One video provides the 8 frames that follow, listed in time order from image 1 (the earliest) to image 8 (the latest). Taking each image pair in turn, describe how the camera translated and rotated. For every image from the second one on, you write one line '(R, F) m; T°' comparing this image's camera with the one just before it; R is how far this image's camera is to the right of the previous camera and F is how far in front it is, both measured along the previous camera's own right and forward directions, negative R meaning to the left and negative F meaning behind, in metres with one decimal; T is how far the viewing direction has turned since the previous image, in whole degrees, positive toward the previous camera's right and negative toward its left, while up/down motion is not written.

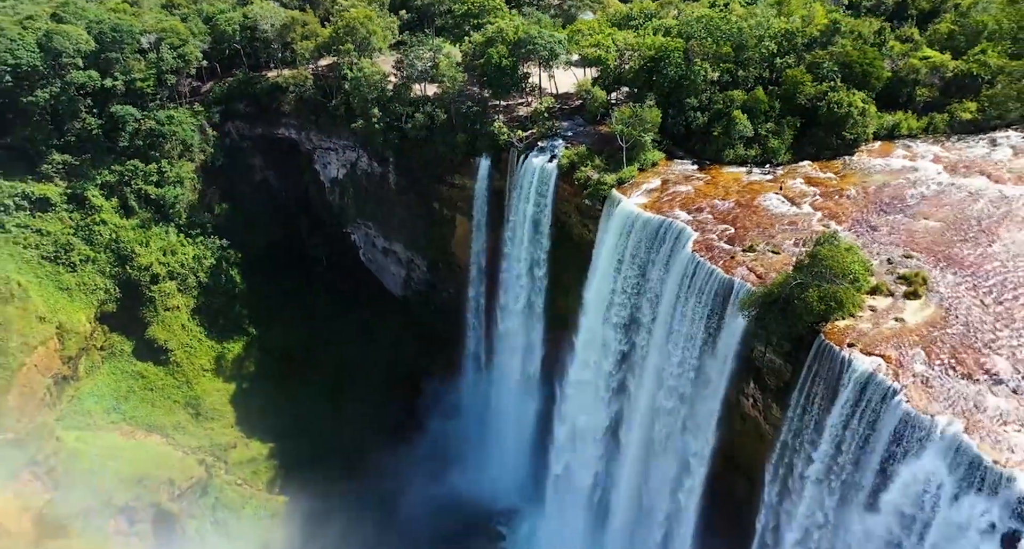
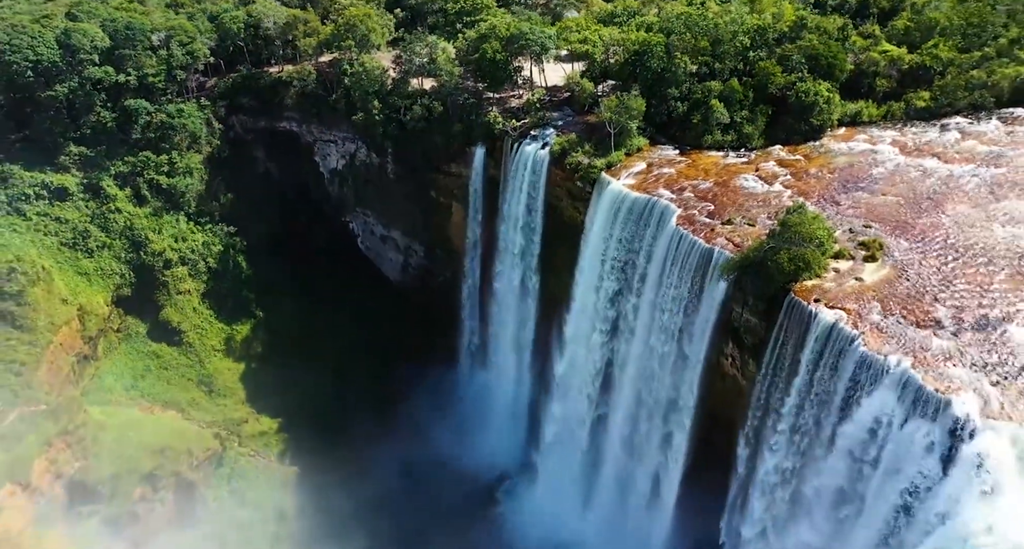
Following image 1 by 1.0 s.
(-0.7, -2.2) m; +2°
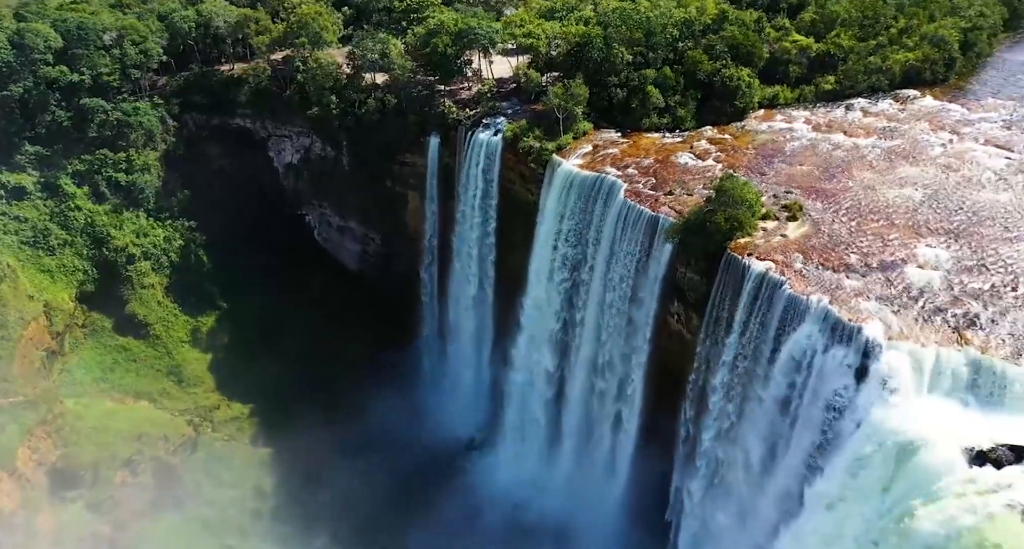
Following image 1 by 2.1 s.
(-1.4, -2.5) m; +5°
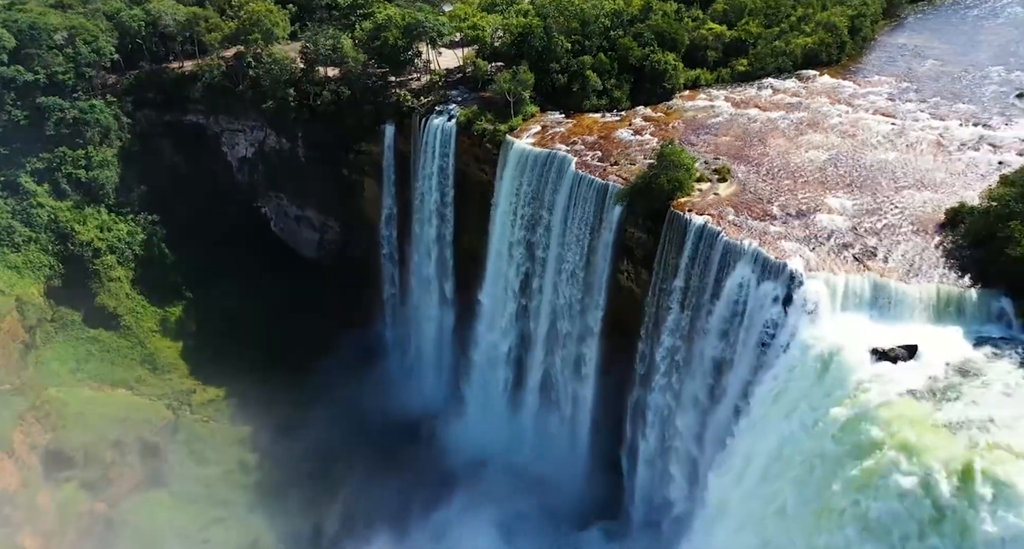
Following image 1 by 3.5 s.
(-2.0, -3.2) m; +6°
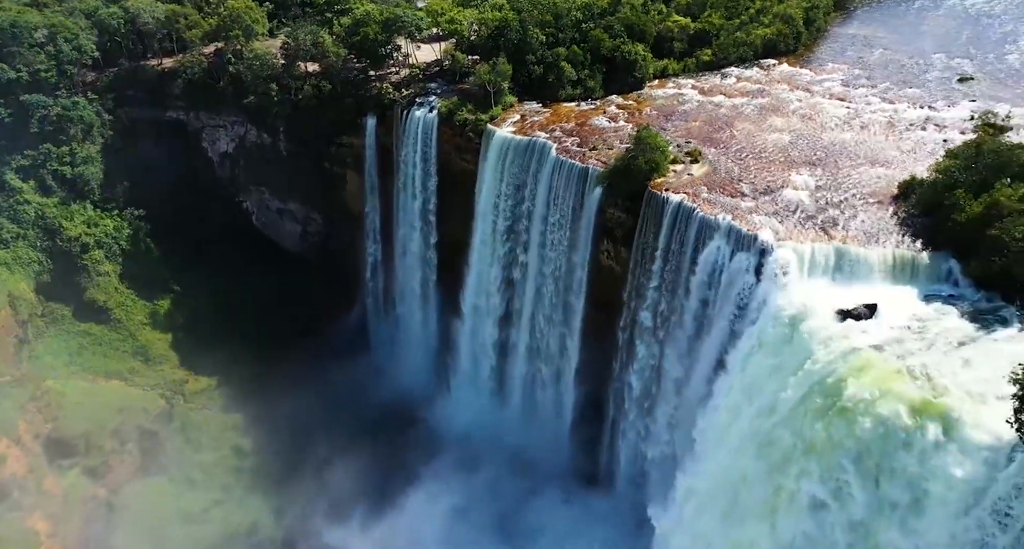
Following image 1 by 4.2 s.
(-1.1, -1.7) m; +3°
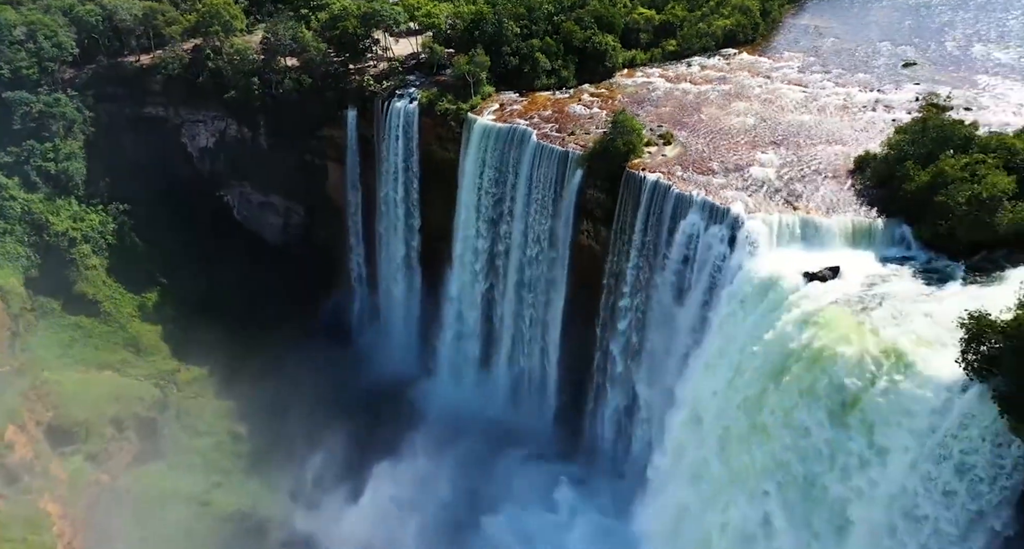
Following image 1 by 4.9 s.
(-1.3, -1.9) m; +3°
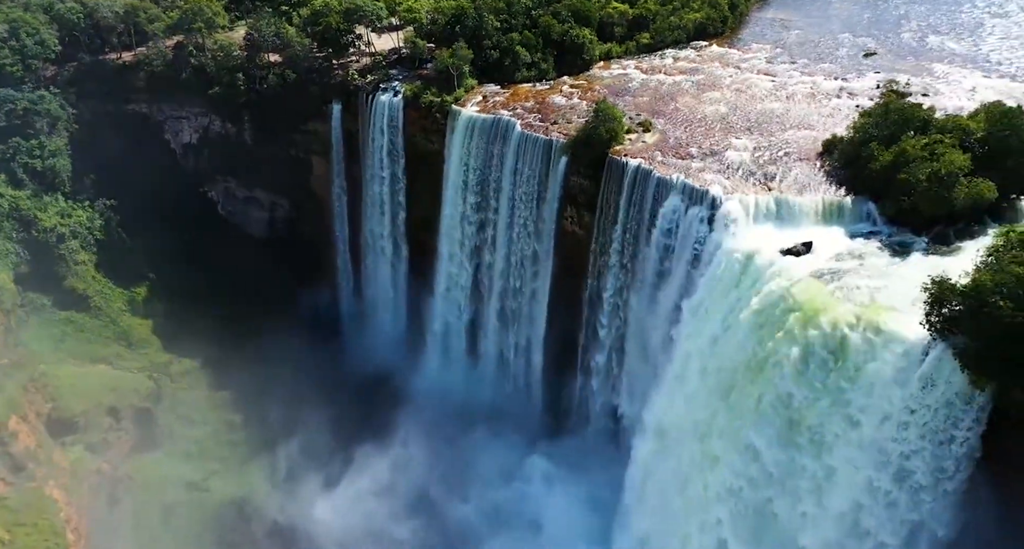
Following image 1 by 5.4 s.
(-1.0, -1.4) m; +2°
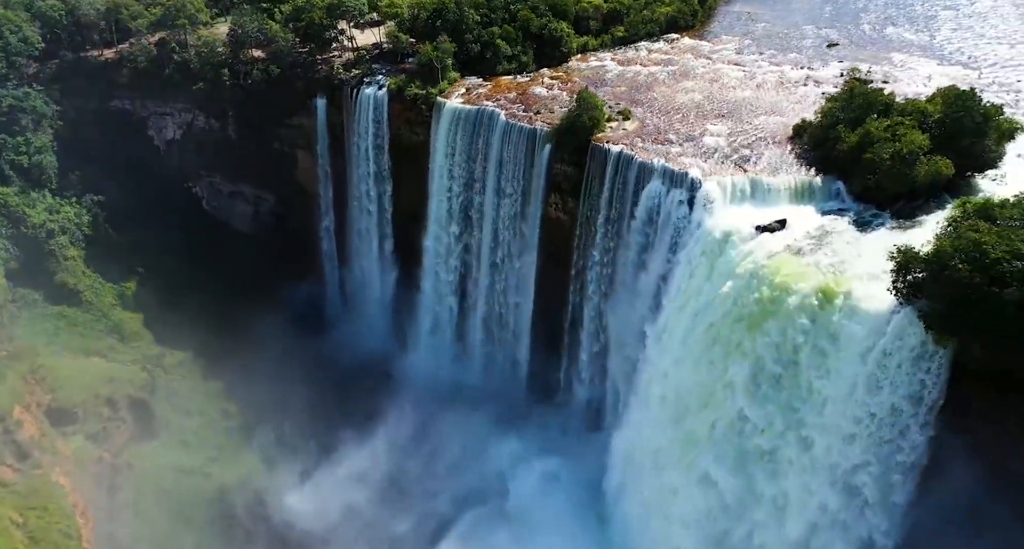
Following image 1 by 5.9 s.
(-1.0, -1.4) m; +2°
